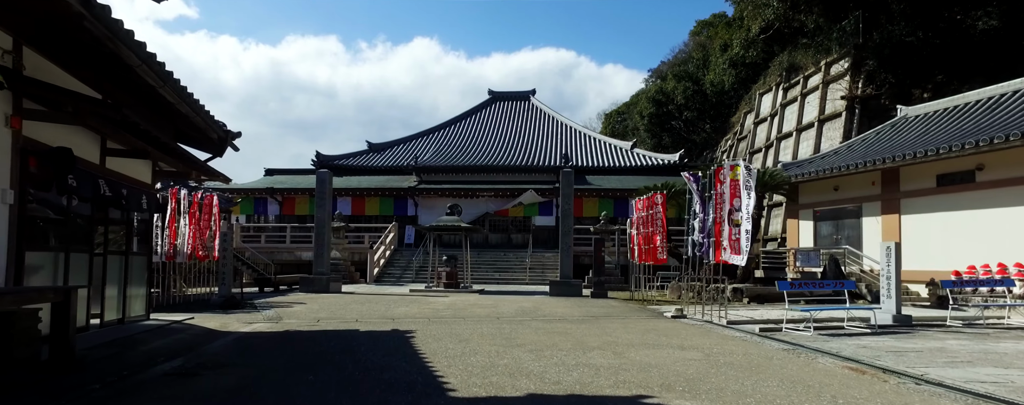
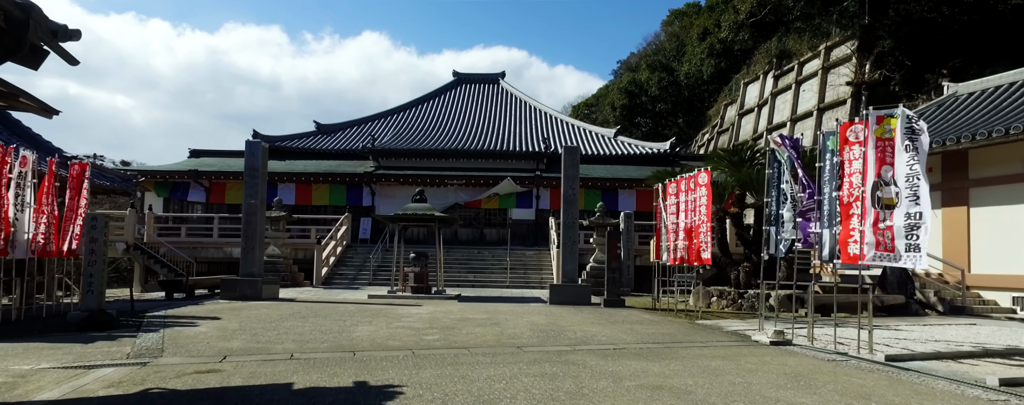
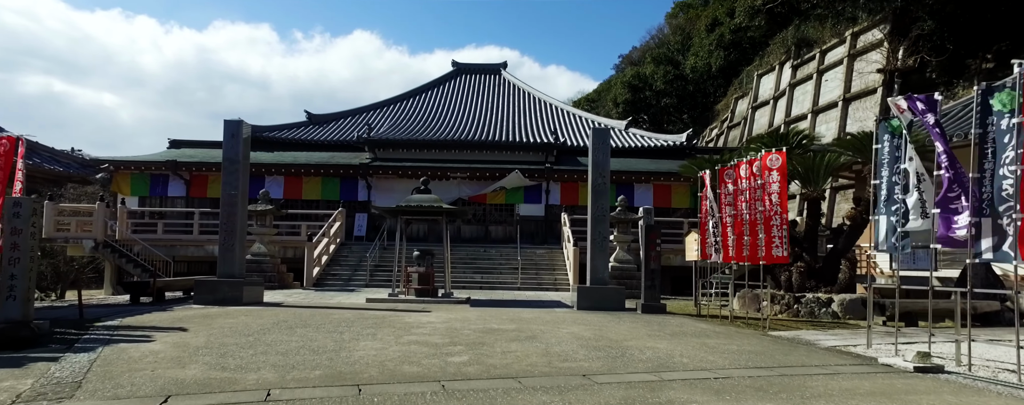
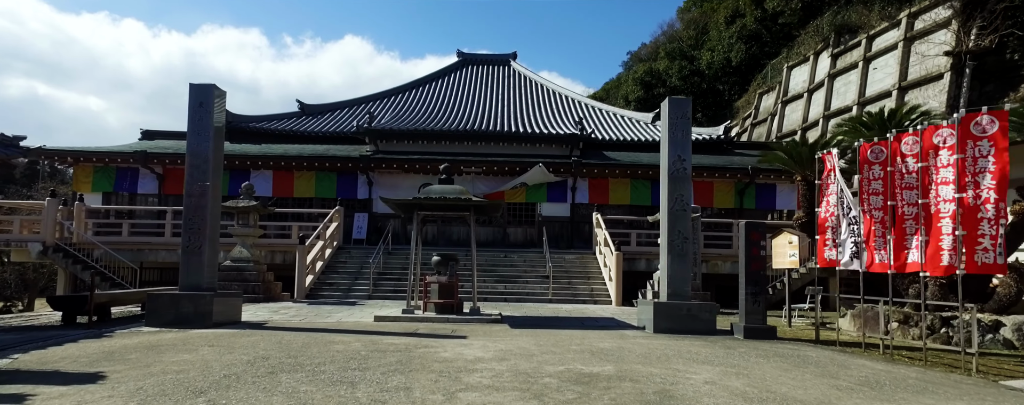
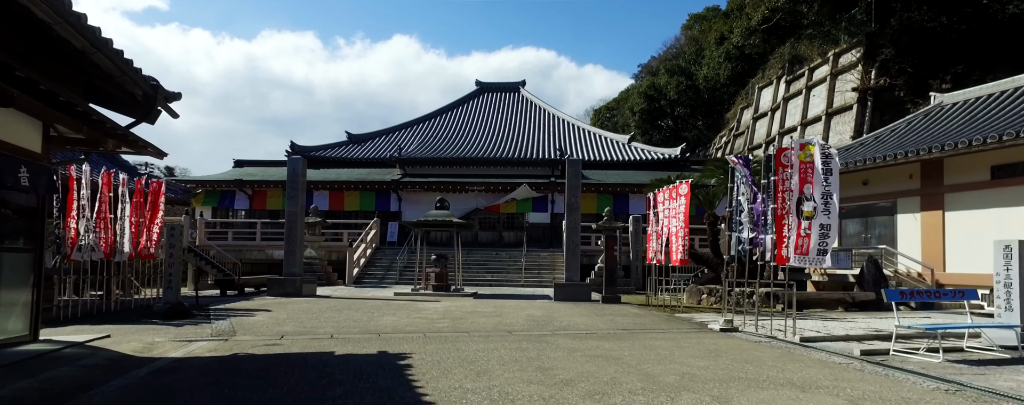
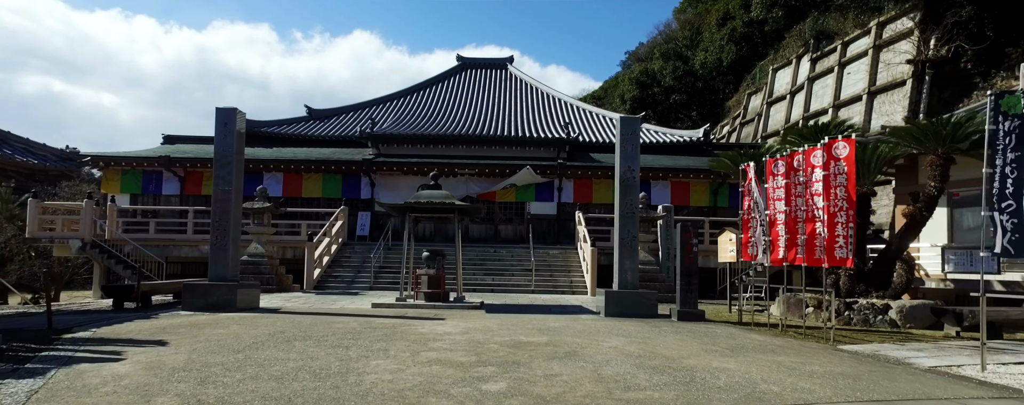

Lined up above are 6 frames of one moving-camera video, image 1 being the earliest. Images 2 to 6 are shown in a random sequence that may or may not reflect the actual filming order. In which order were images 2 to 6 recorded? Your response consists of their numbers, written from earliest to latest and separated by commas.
5, 2, 3, 6, 4
